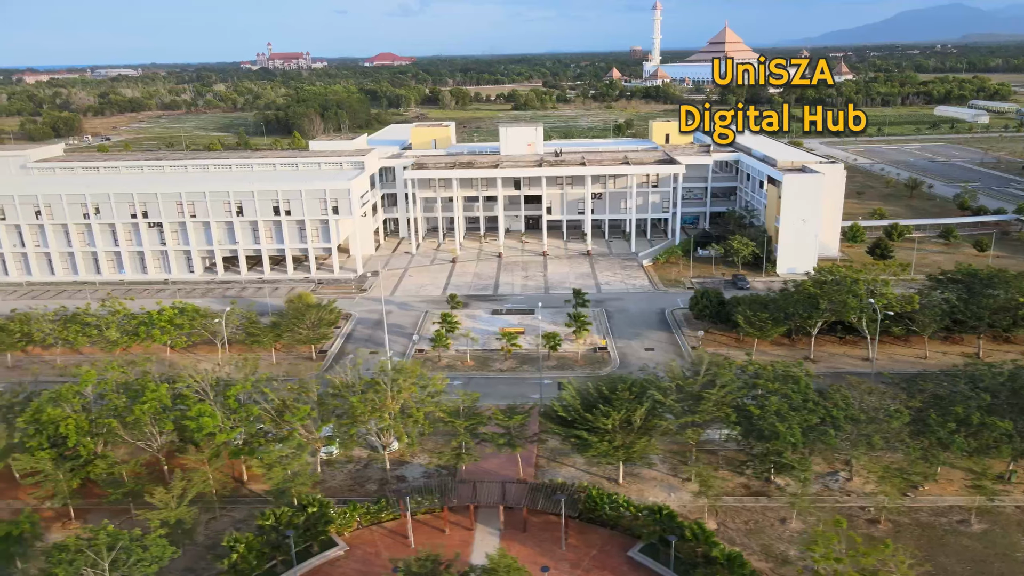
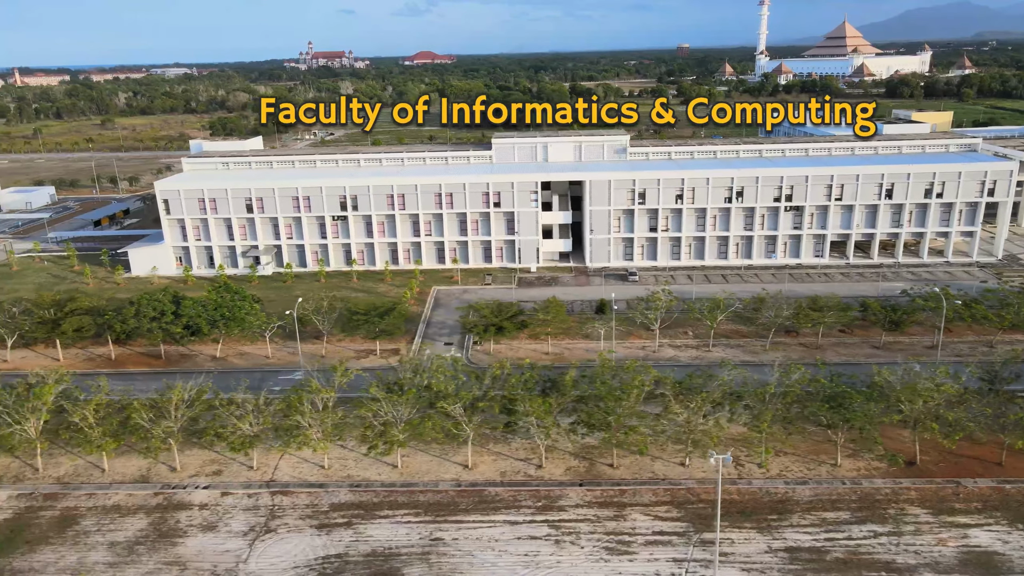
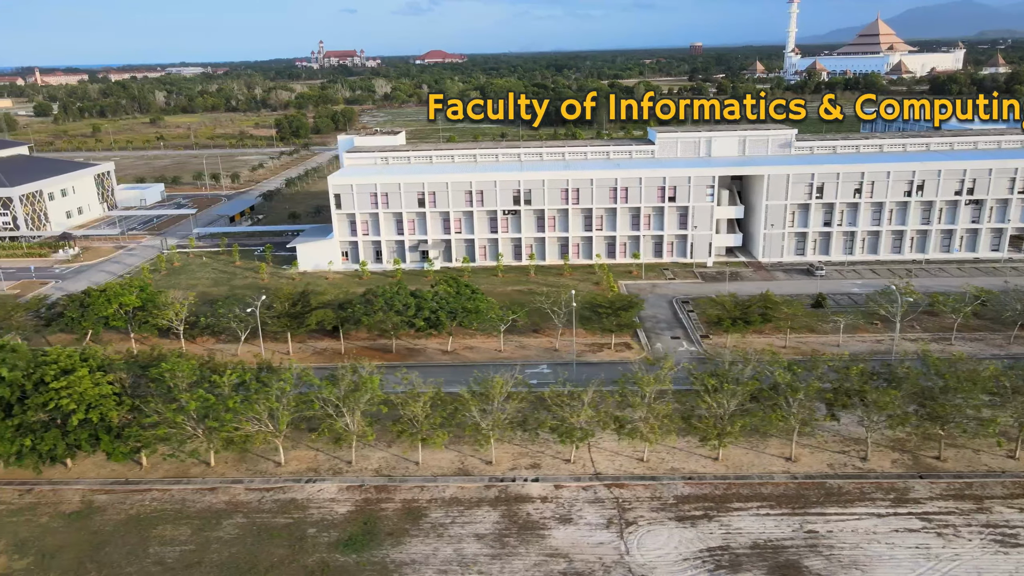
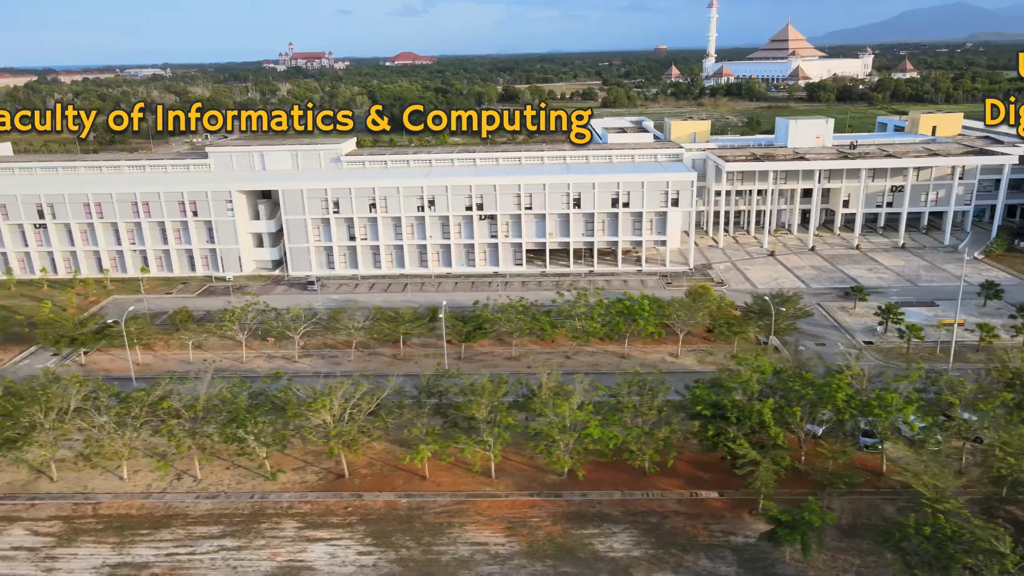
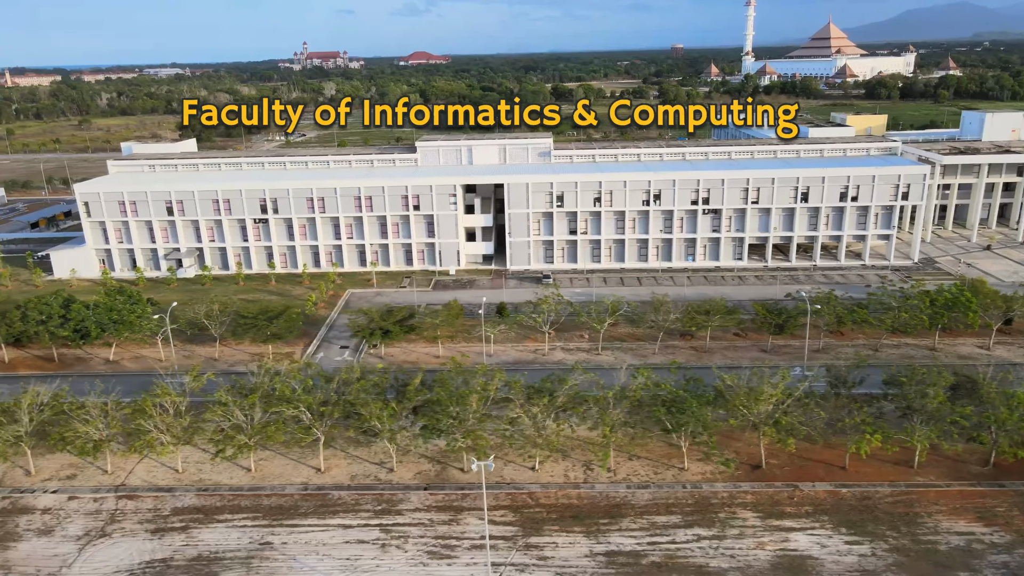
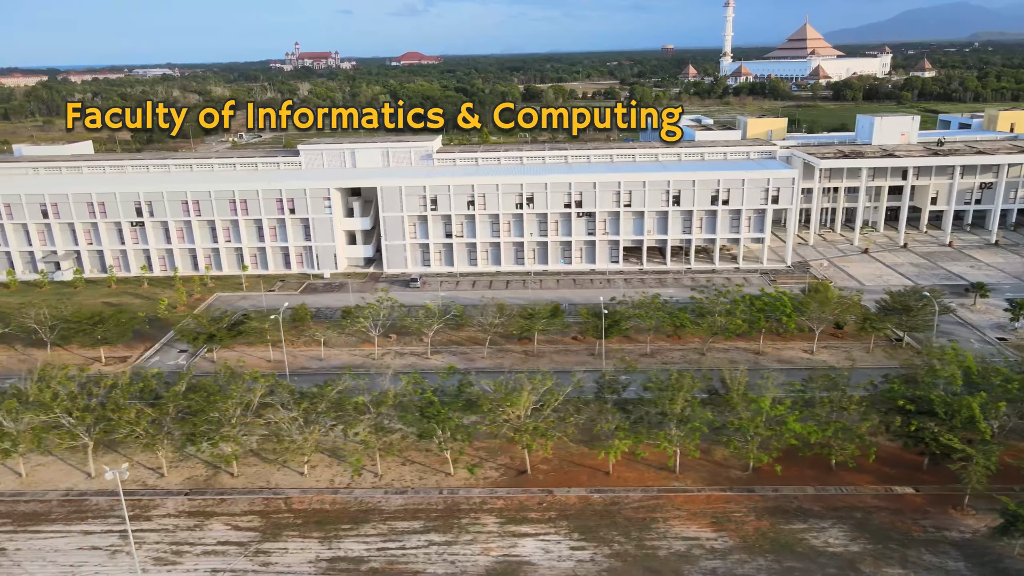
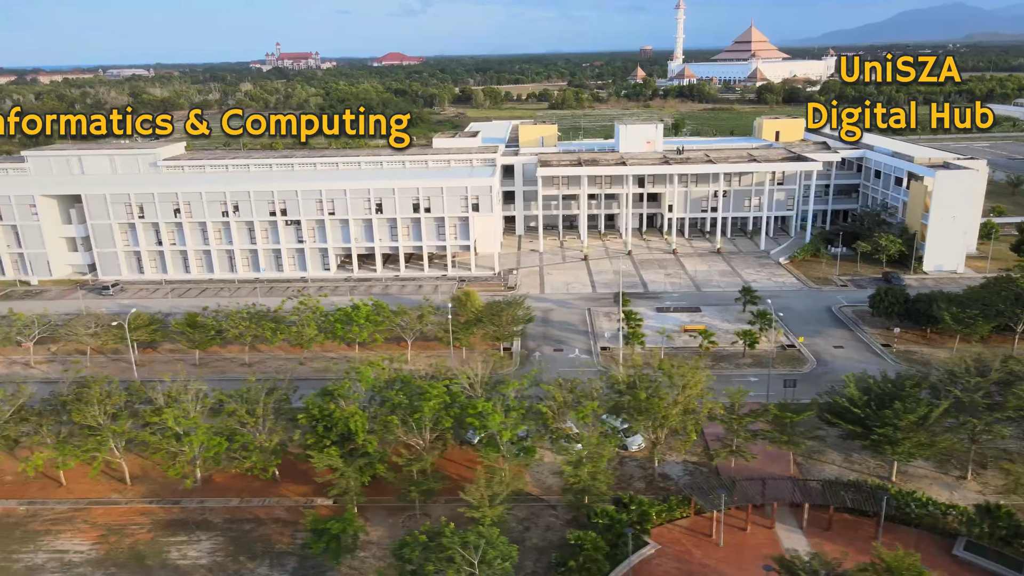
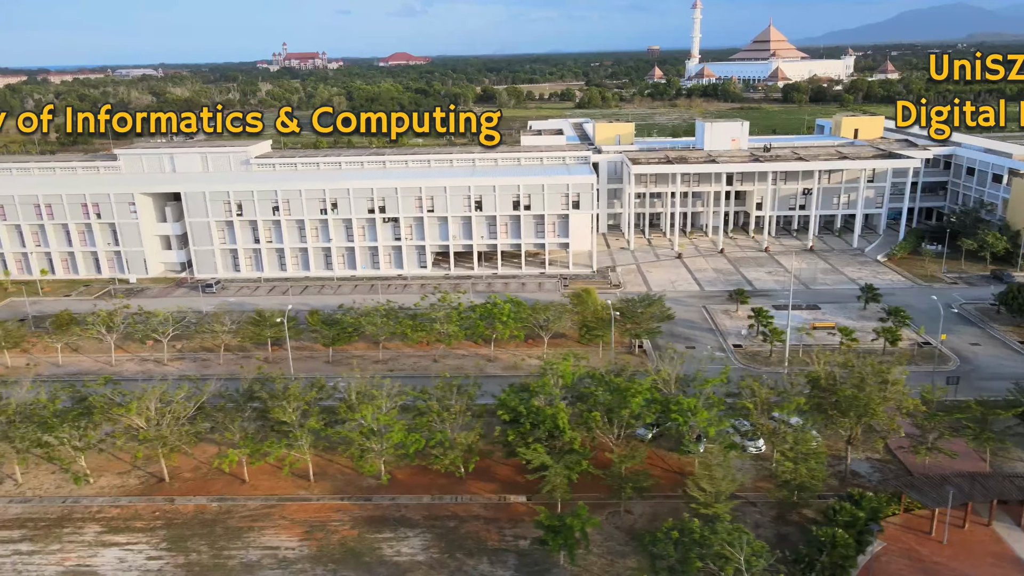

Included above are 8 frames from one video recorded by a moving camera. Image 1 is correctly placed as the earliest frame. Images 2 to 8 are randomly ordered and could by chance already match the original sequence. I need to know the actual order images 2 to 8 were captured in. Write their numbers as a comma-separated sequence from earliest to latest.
7, 8, 4, 6, 5, 2, 3
